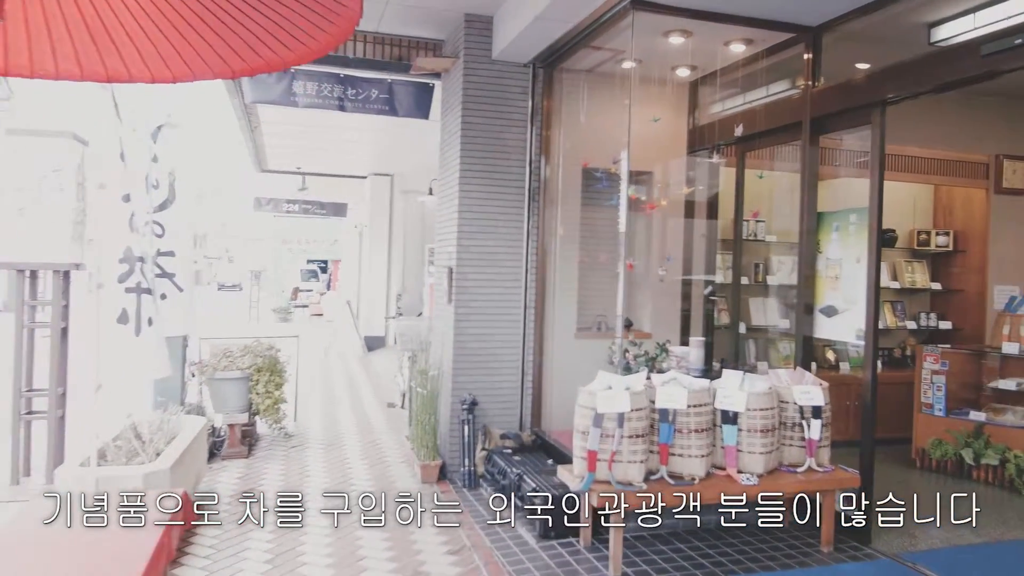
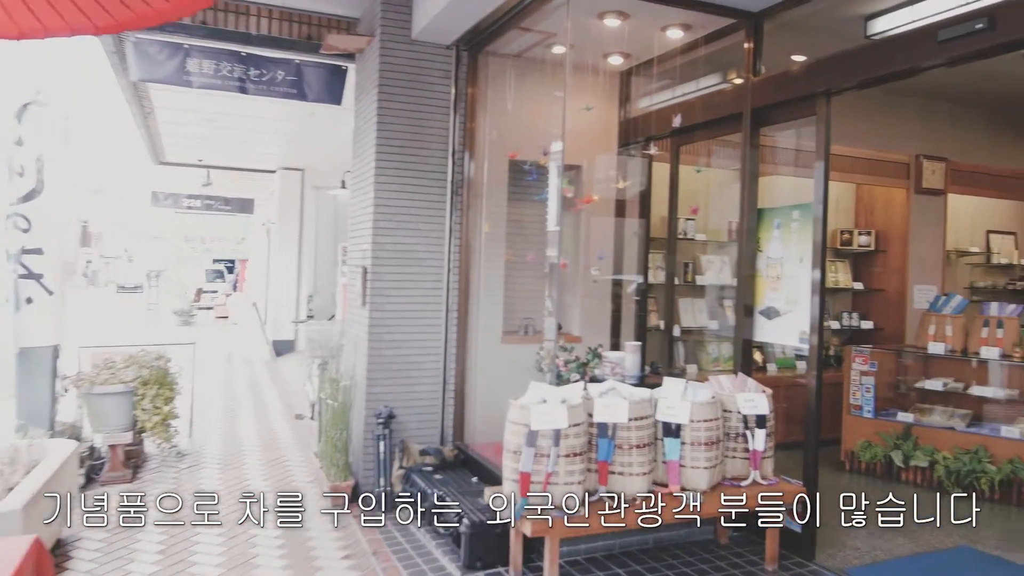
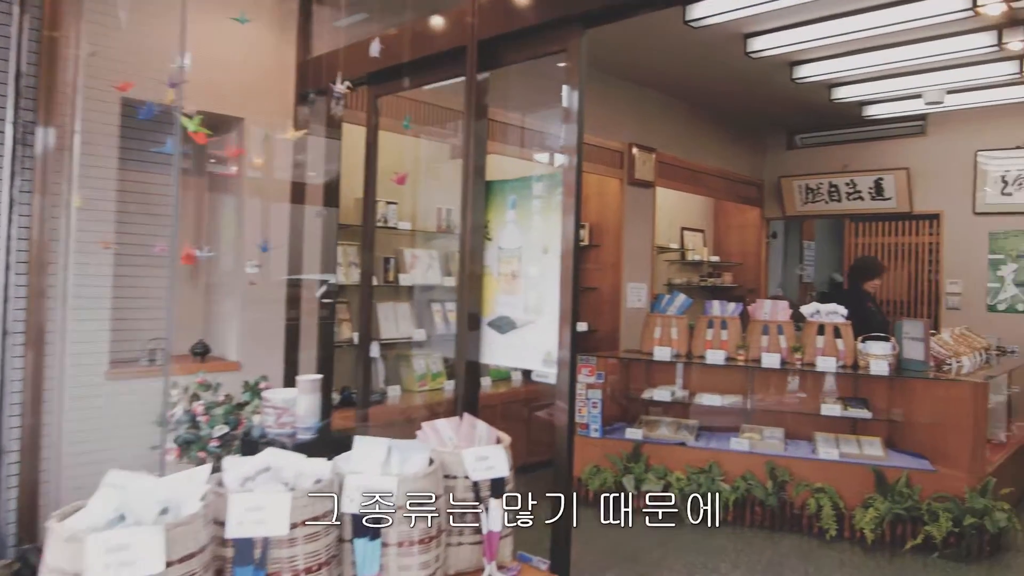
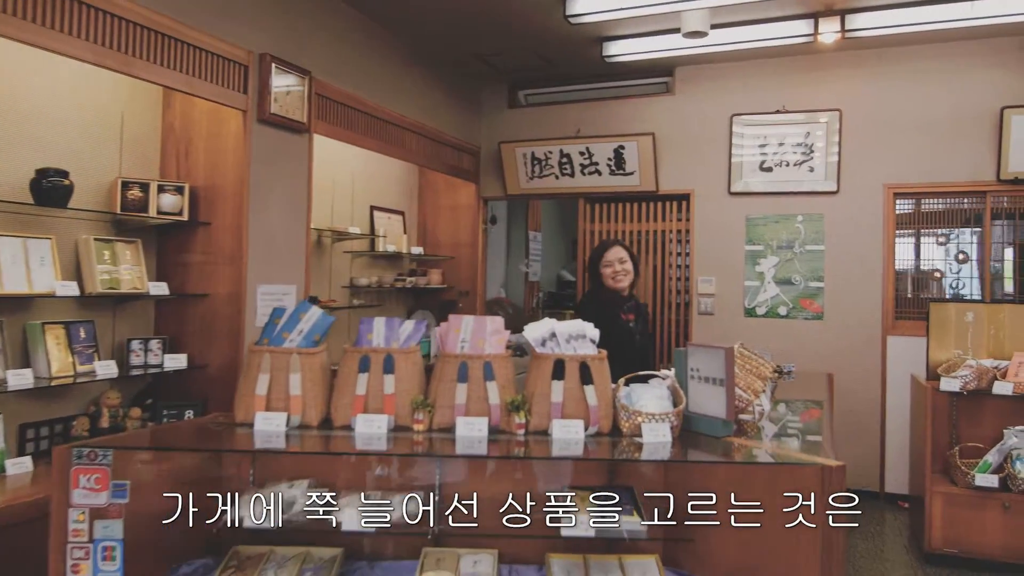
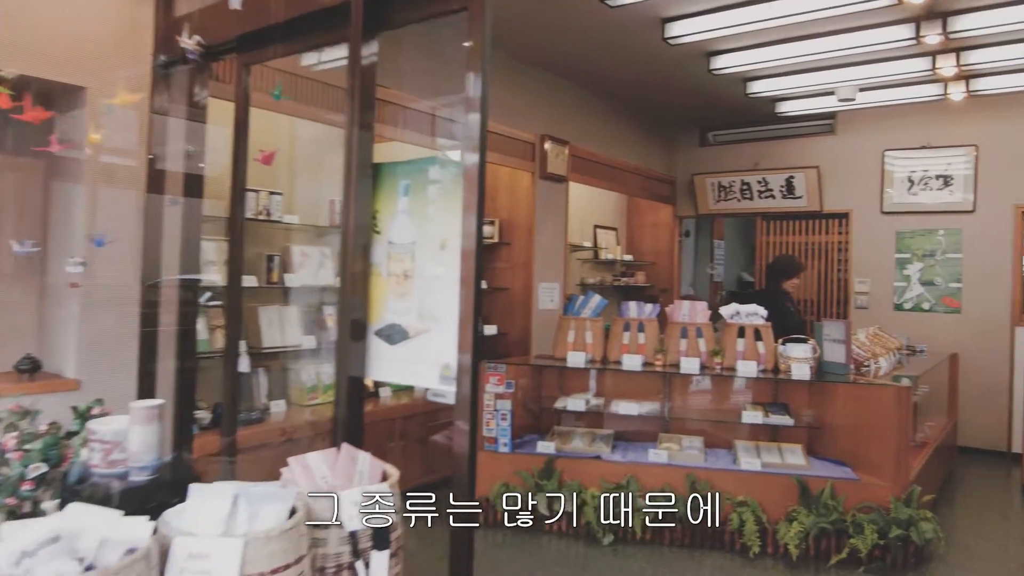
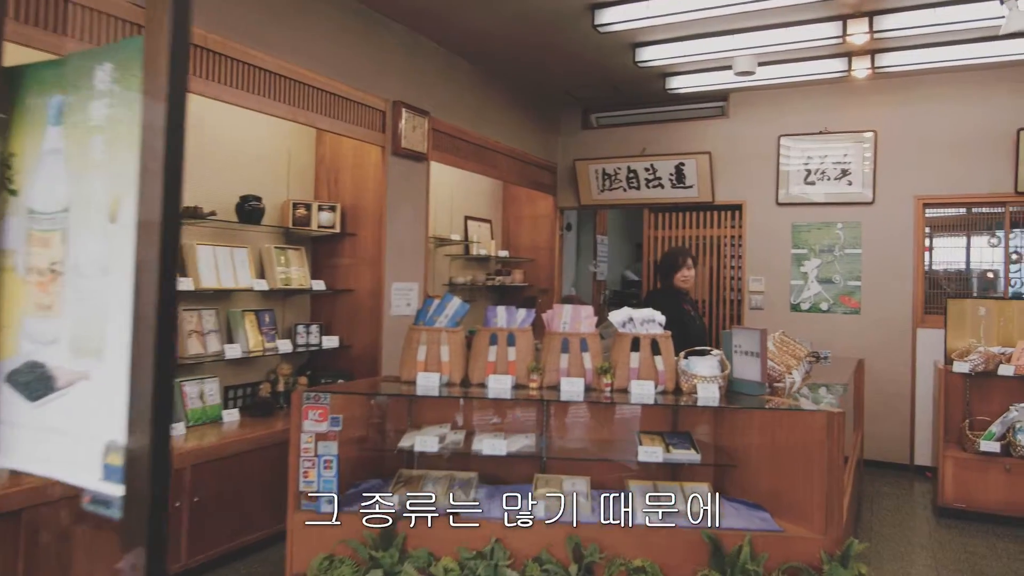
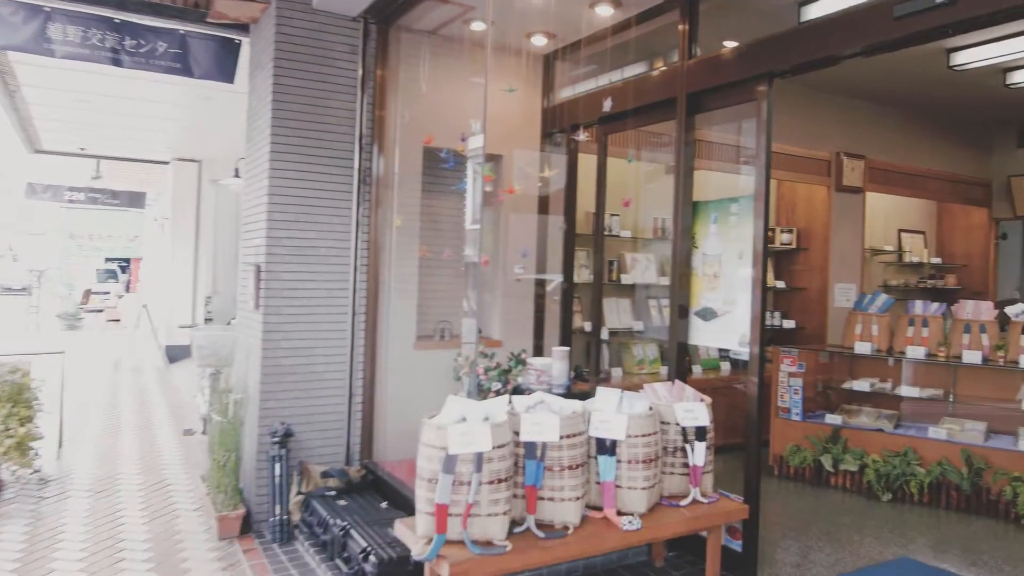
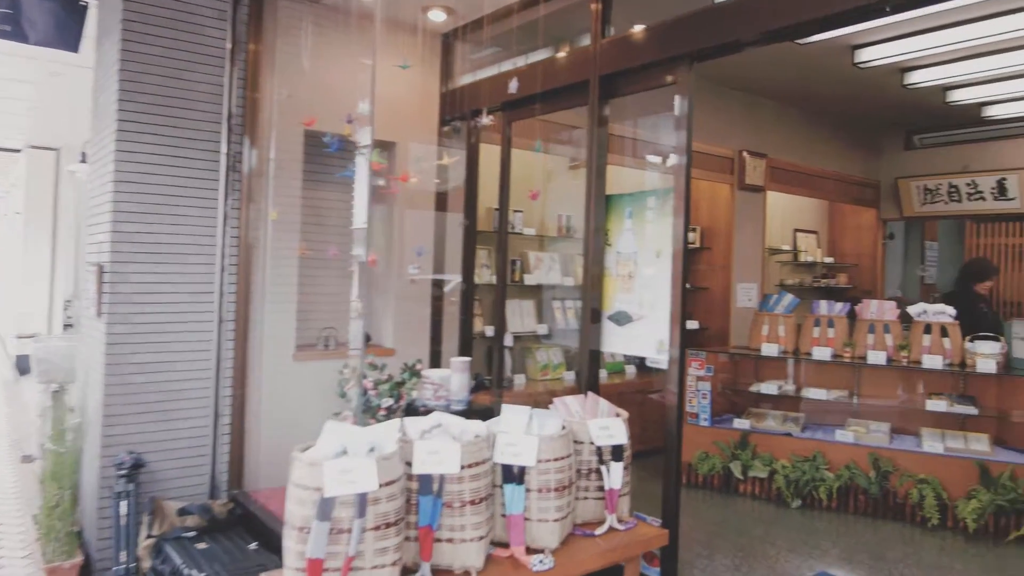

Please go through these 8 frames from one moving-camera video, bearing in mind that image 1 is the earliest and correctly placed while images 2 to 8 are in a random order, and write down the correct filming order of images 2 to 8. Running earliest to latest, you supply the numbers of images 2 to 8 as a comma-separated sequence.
2, 7, 8, 3, 5, 6, 4
